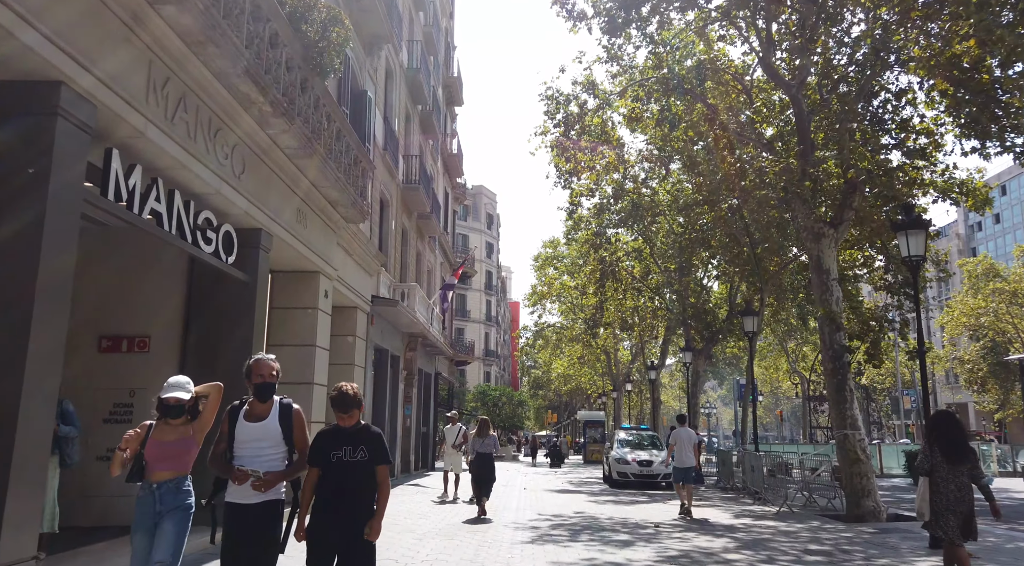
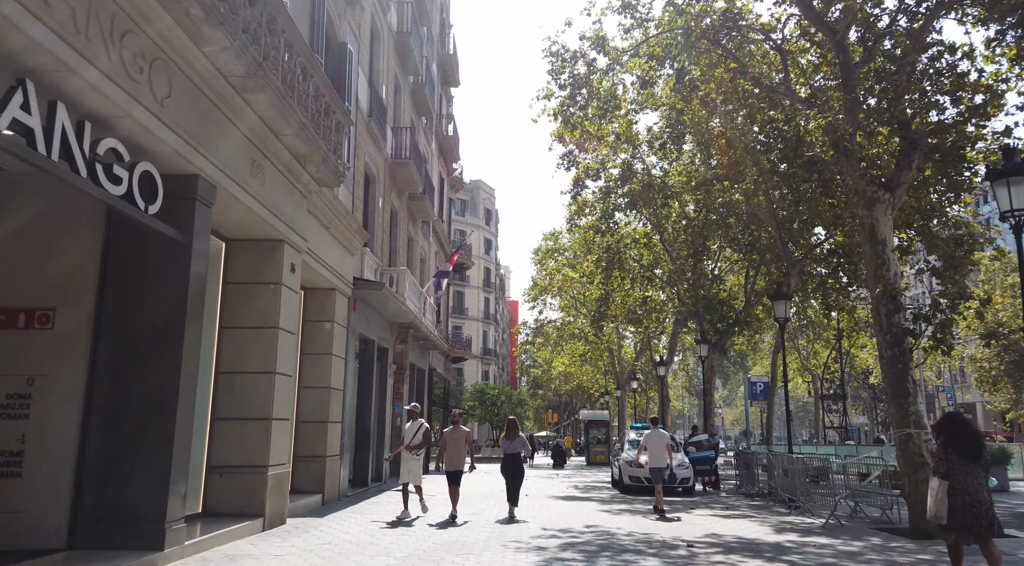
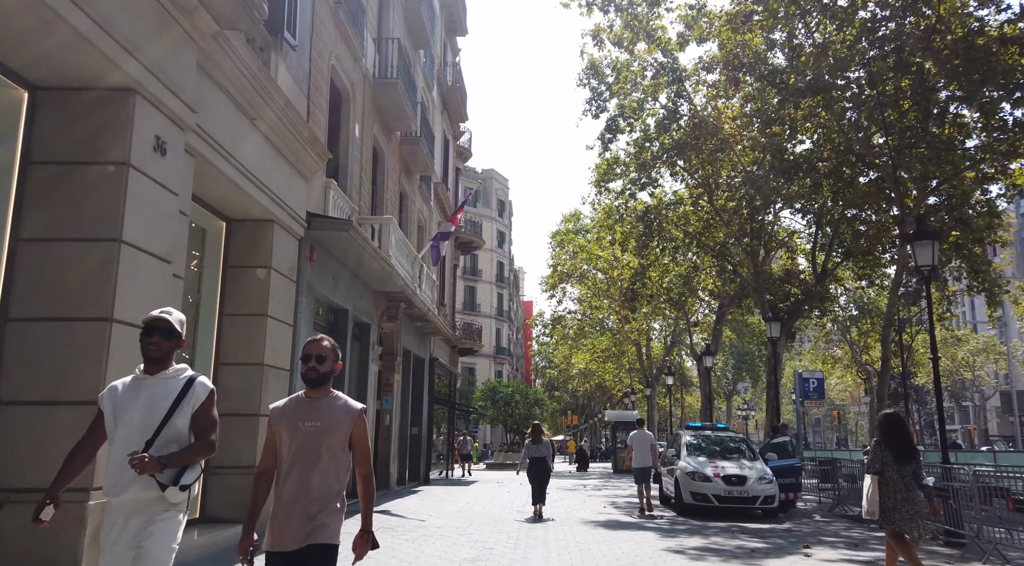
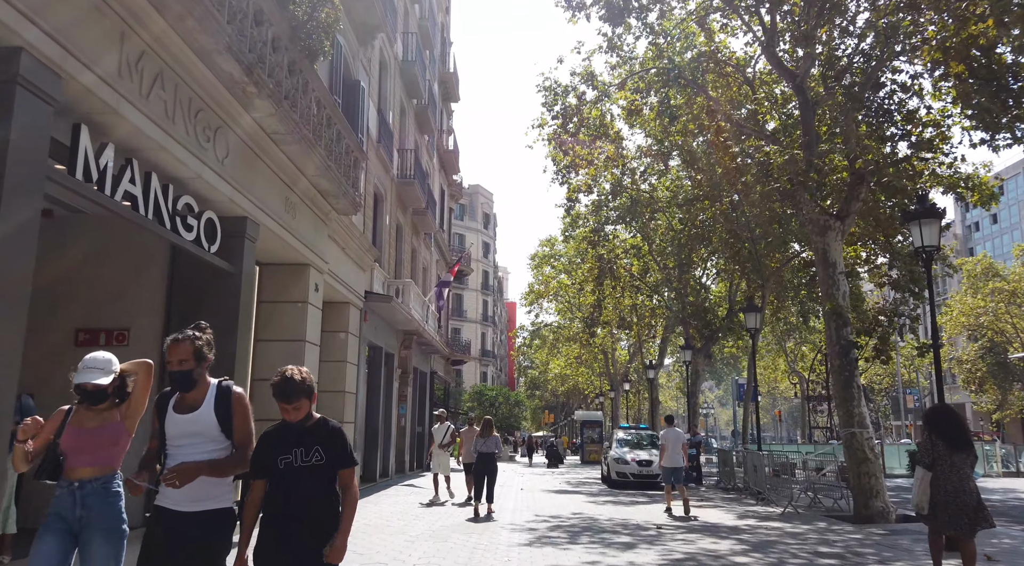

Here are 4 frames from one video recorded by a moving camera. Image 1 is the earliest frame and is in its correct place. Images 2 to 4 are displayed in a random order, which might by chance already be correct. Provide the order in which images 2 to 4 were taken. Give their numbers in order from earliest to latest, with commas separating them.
4, 2, 3
